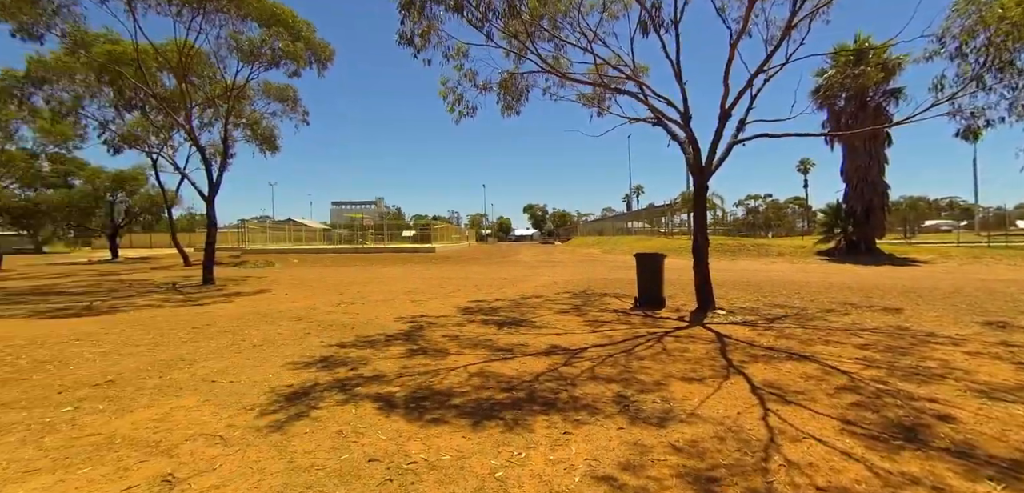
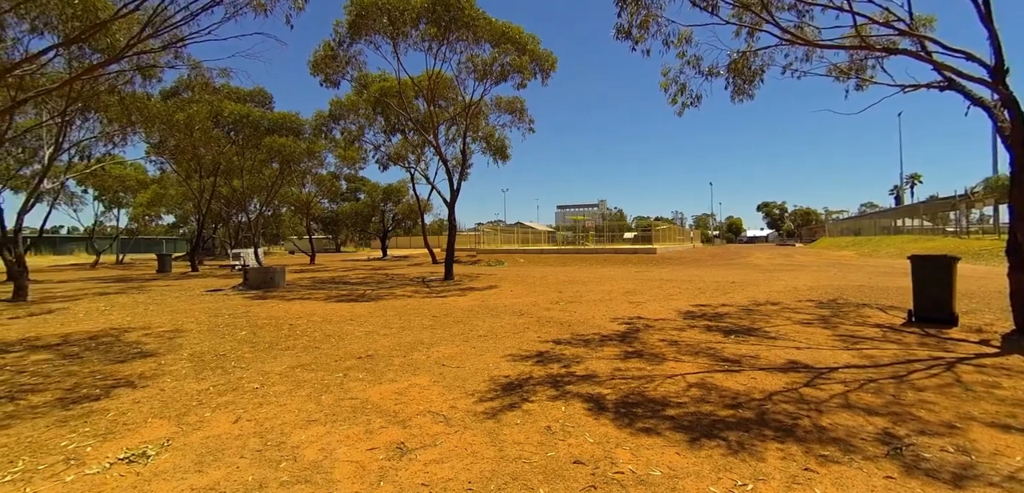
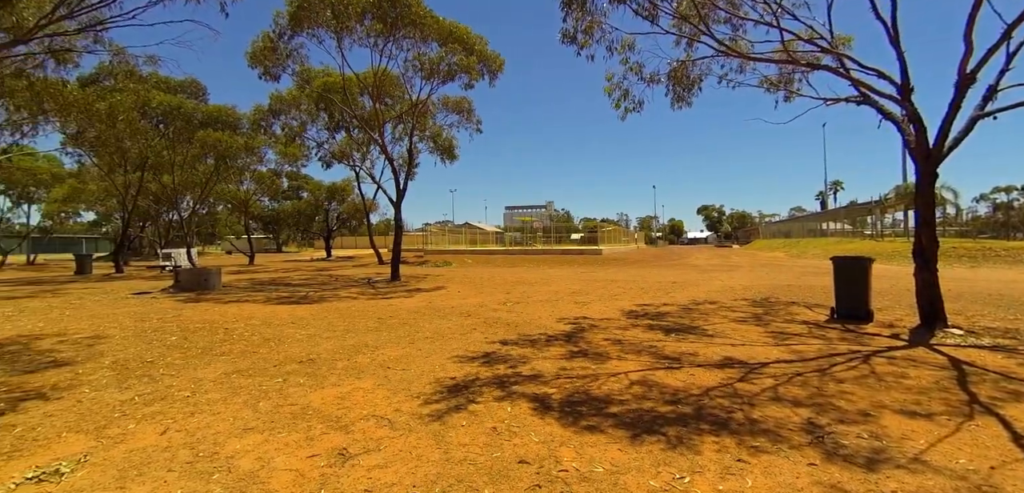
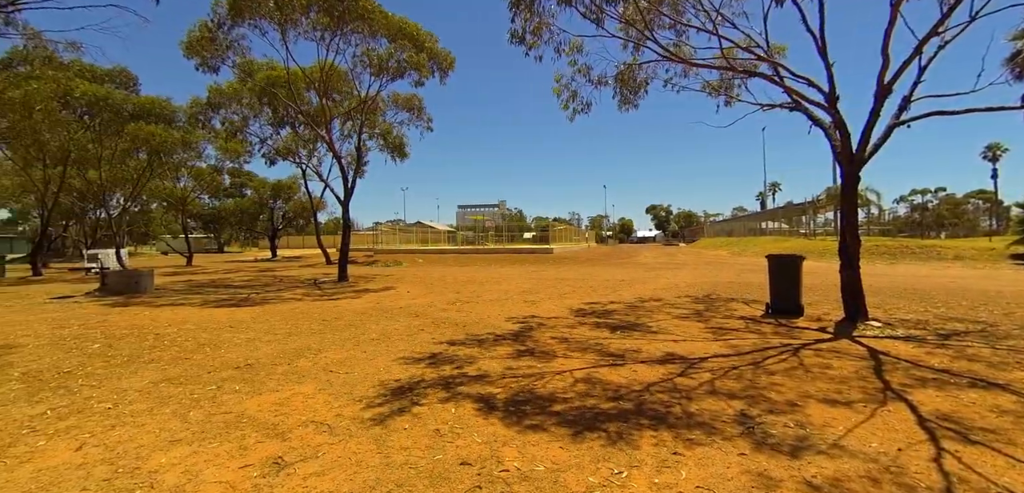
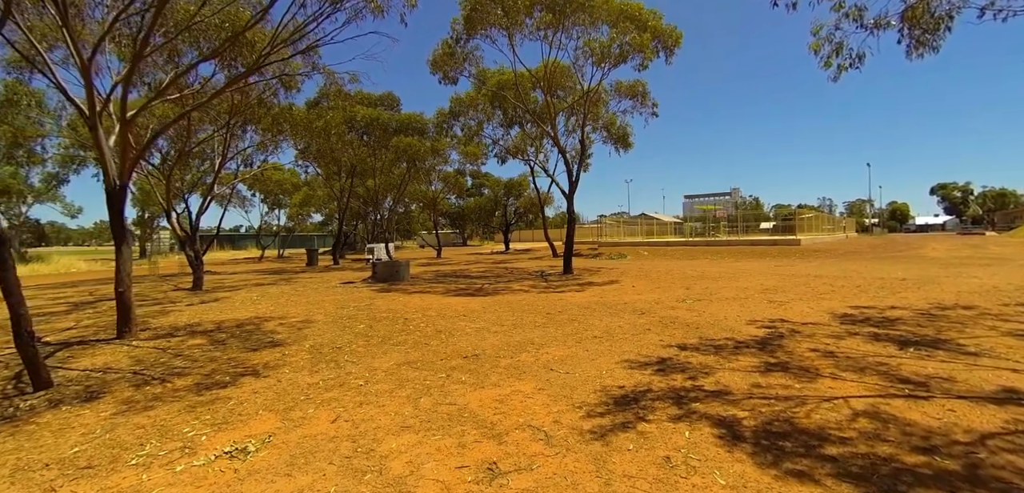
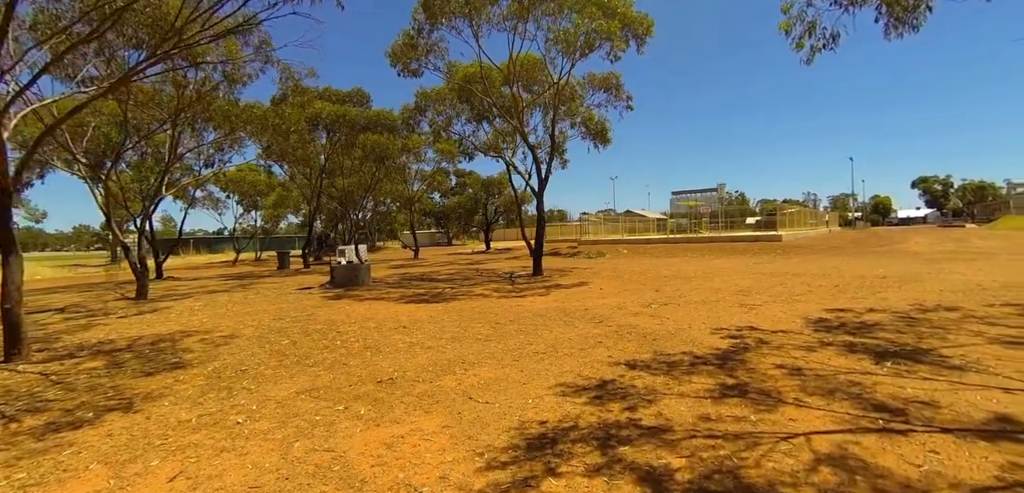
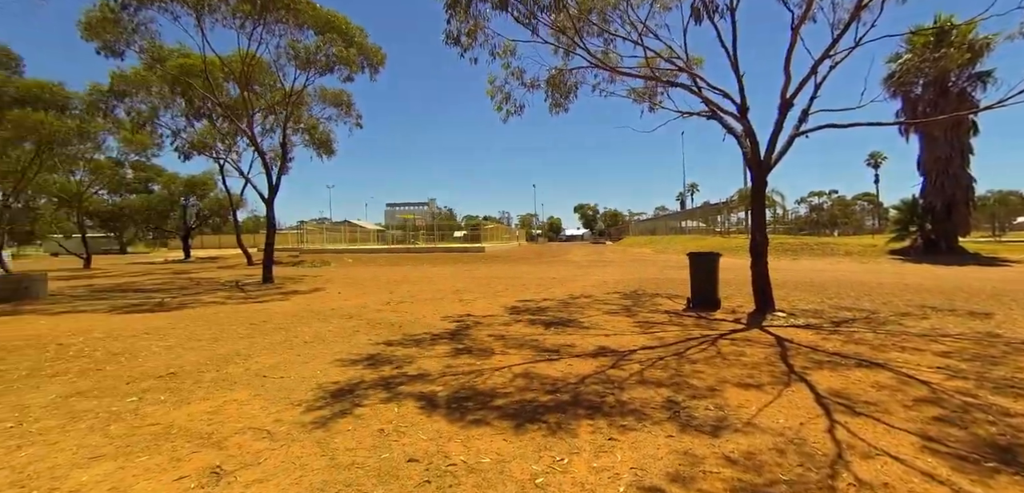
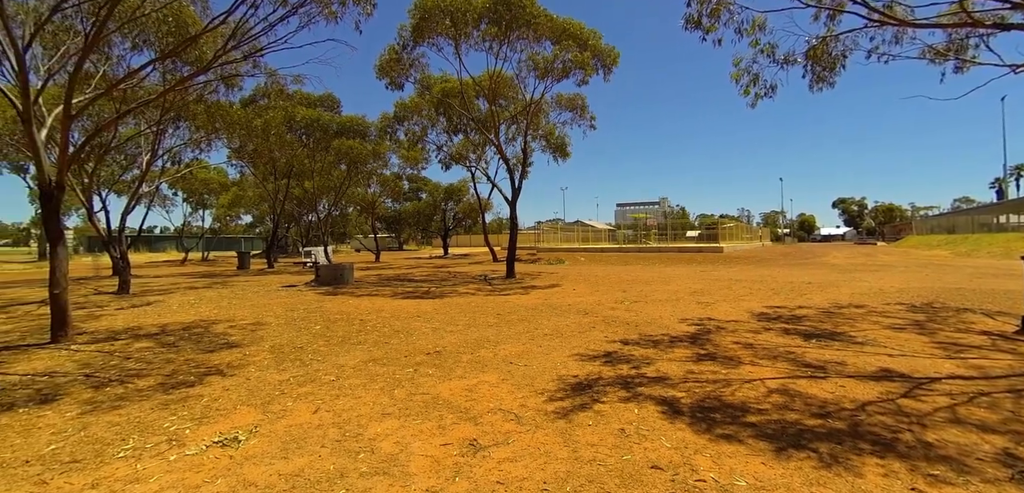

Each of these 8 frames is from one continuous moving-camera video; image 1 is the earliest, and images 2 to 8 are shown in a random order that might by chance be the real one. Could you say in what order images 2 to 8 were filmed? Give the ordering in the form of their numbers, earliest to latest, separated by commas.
7, 4, 3, 2, 8, 5, 6
